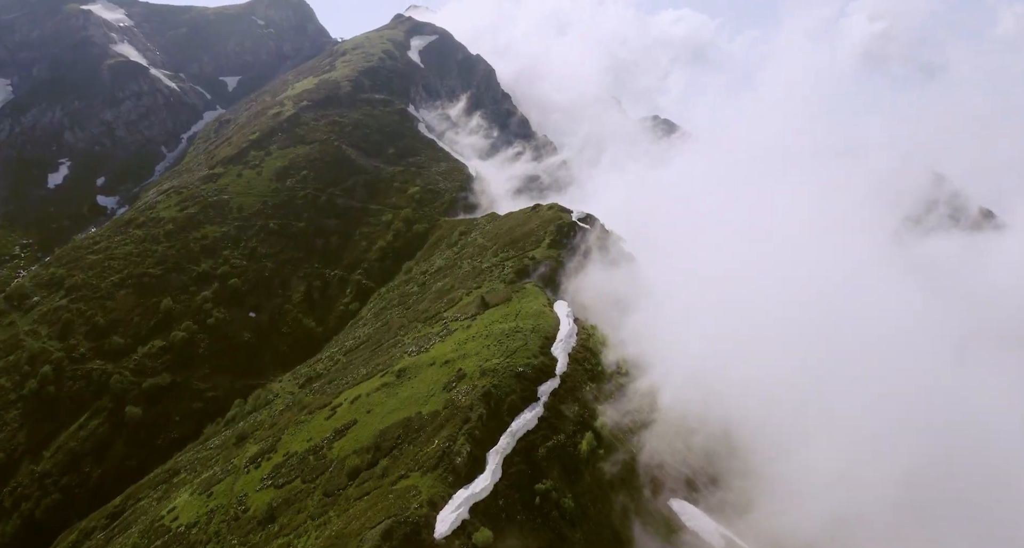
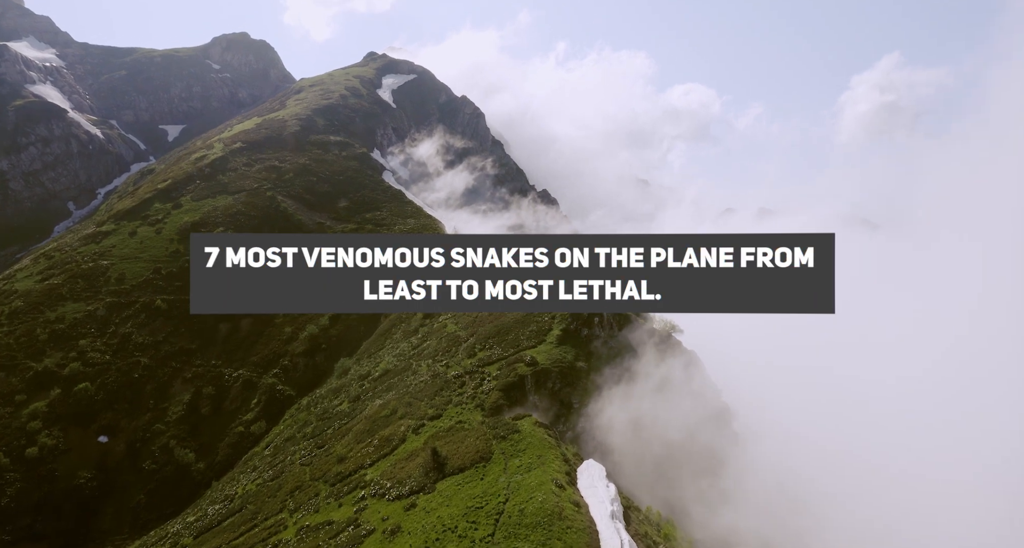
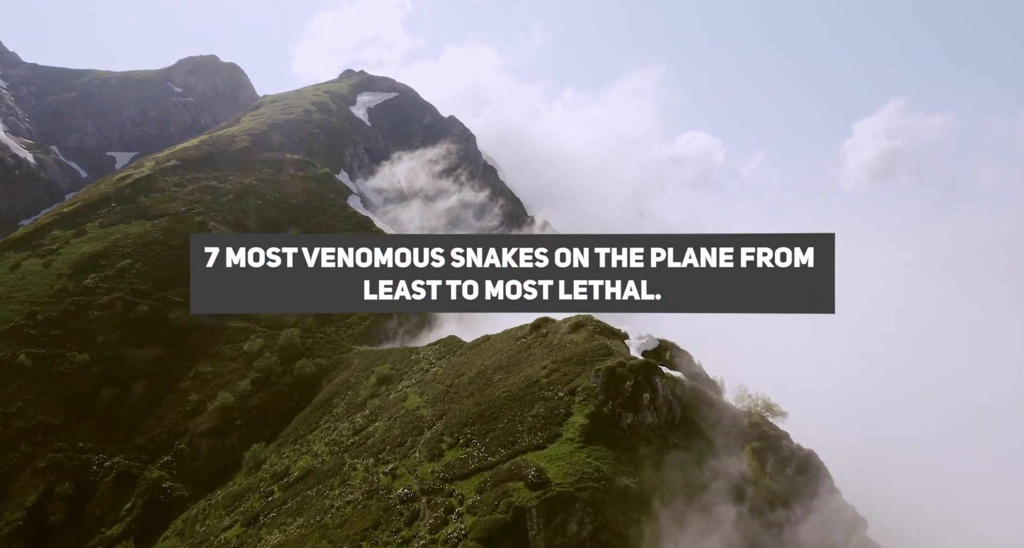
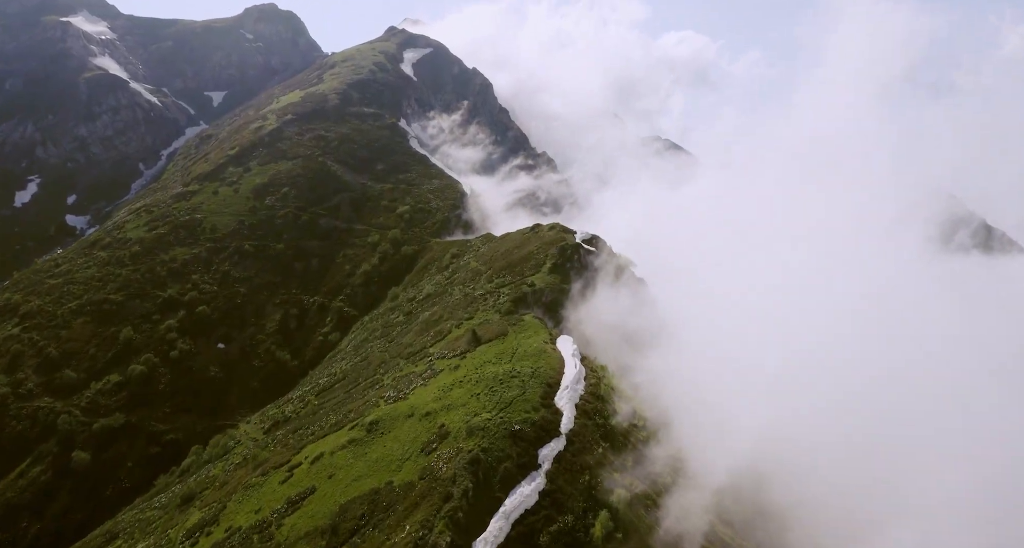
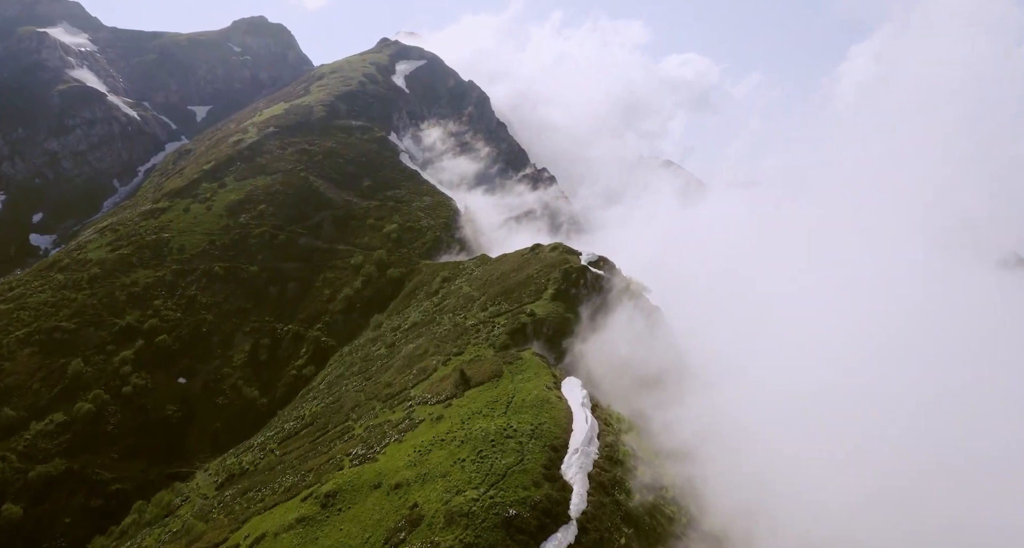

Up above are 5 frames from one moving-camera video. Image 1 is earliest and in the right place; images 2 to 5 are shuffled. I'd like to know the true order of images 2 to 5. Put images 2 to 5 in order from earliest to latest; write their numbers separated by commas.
4, 5, 2, 3
